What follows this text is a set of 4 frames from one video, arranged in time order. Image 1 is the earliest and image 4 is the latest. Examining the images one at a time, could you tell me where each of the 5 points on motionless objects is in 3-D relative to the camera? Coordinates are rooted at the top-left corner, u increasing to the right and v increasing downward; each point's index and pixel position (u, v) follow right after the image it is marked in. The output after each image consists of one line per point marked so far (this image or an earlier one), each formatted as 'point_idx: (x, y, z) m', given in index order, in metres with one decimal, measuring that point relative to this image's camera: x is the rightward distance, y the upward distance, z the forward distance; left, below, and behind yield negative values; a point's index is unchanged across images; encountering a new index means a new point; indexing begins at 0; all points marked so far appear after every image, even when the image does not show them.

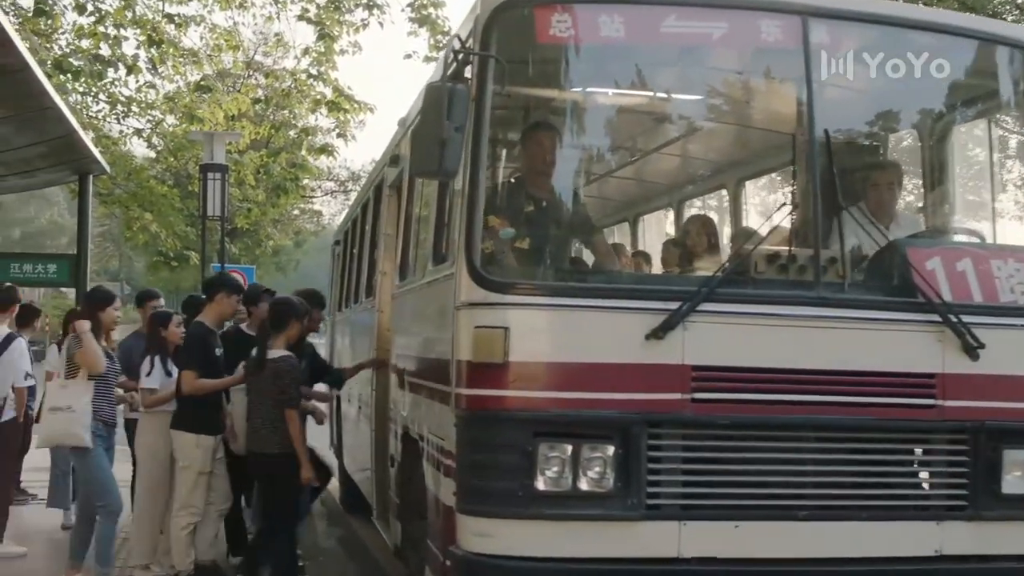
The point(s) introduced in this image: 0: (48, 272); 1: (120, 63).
0: (-3.4, +0.1, +10.6) m
1: (-4.0, +2.3, +14.7) m
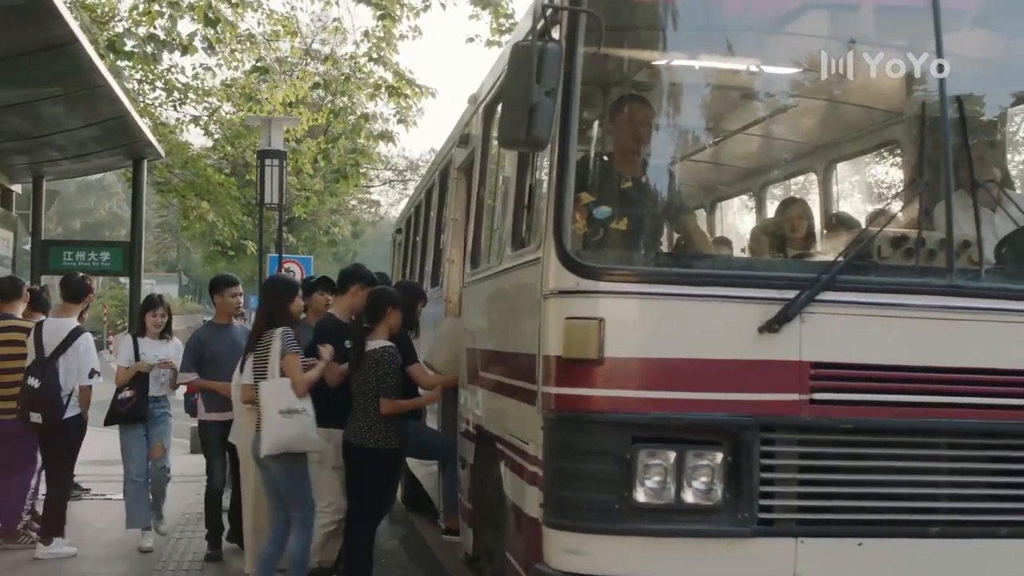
0: (-2.9, +0.2, +10.2) m
1: (-3.3, +2.4, +14.3) m
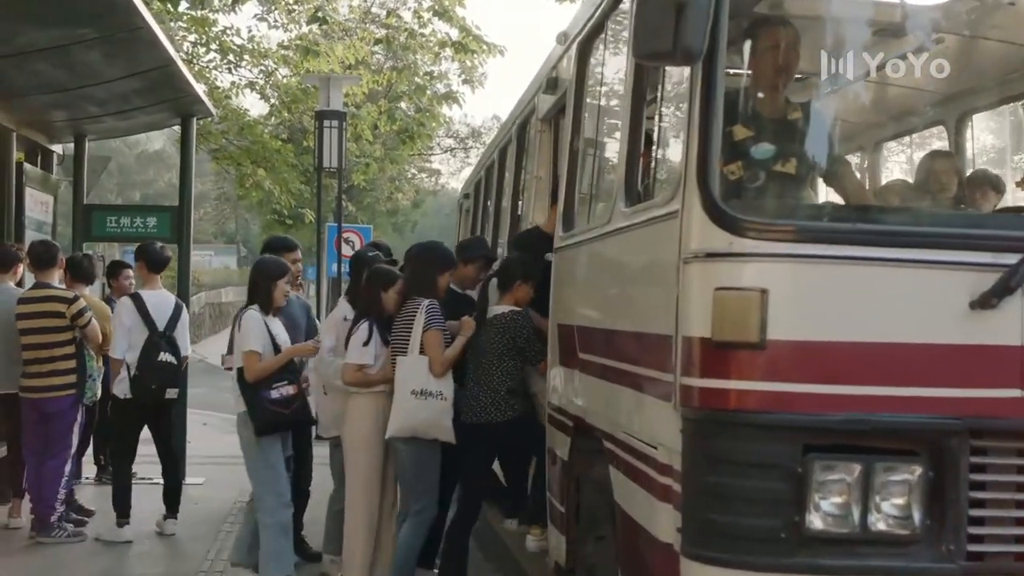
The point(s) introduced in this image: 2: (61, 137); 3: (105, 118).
0: (-2.4, +0.4, +9.4) m
1: (-2.6, +2.7, +13.5) m
2: (-3.2, +1.1, +10.3) m
3: (-2.7, +1.1, +9.6) m
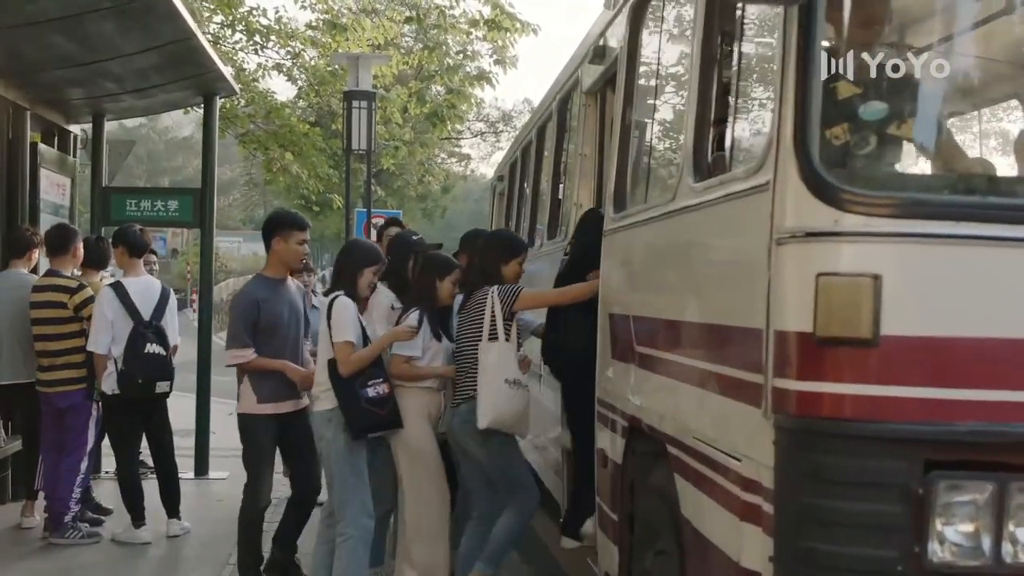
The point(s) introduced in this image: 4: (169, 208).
0: (-2.1, +0.5, +8.9) m
1: (-2.3, +2.8, +13.0) m
2: (-2.9, +1.2, +9.9) m
3: (-2.5, +1.2, +9.2) m
4: (-2.1, +0.5, +8.9) m
